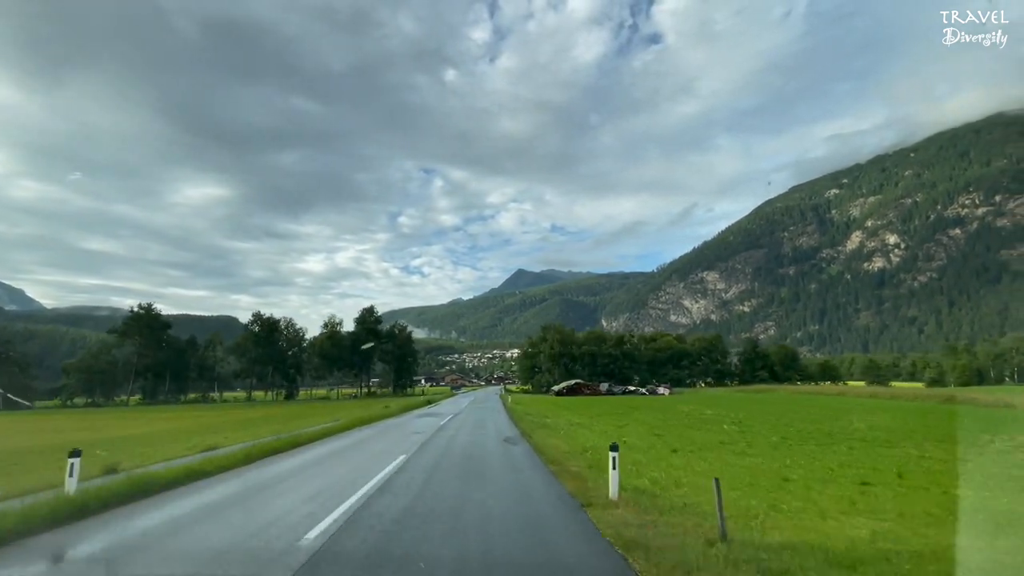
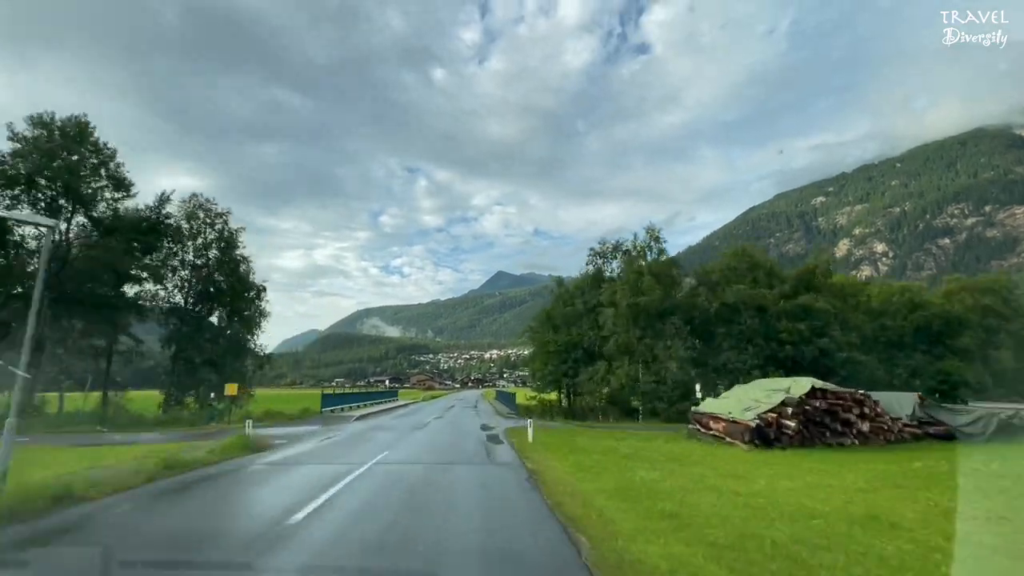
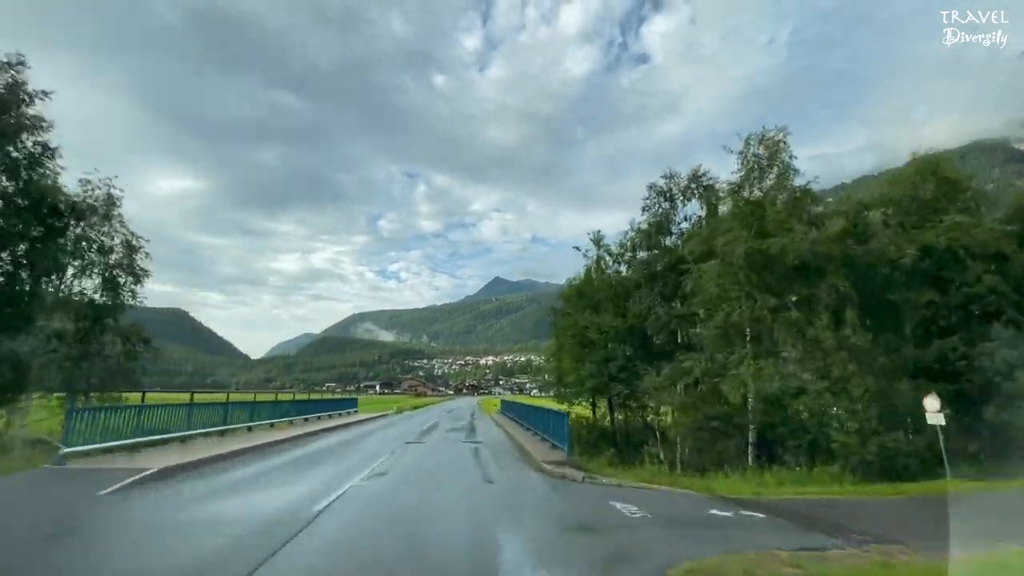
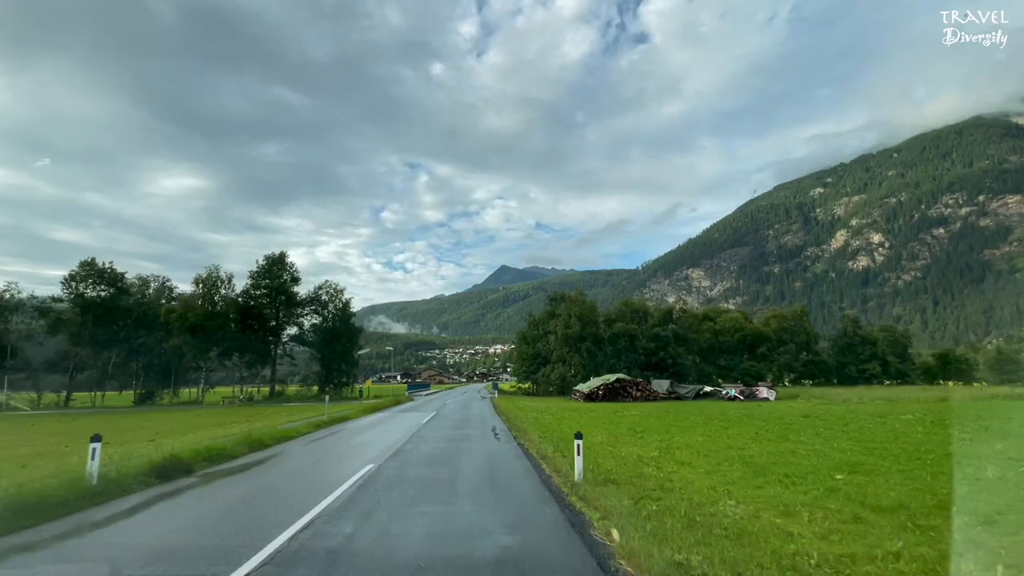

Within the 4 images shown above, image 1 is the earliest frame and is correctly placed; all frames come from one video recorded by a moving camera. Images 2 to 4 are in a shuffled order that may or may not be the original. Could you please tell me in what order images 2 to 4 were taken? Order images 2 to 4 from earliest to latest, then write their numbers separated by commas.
4, 2, 3
